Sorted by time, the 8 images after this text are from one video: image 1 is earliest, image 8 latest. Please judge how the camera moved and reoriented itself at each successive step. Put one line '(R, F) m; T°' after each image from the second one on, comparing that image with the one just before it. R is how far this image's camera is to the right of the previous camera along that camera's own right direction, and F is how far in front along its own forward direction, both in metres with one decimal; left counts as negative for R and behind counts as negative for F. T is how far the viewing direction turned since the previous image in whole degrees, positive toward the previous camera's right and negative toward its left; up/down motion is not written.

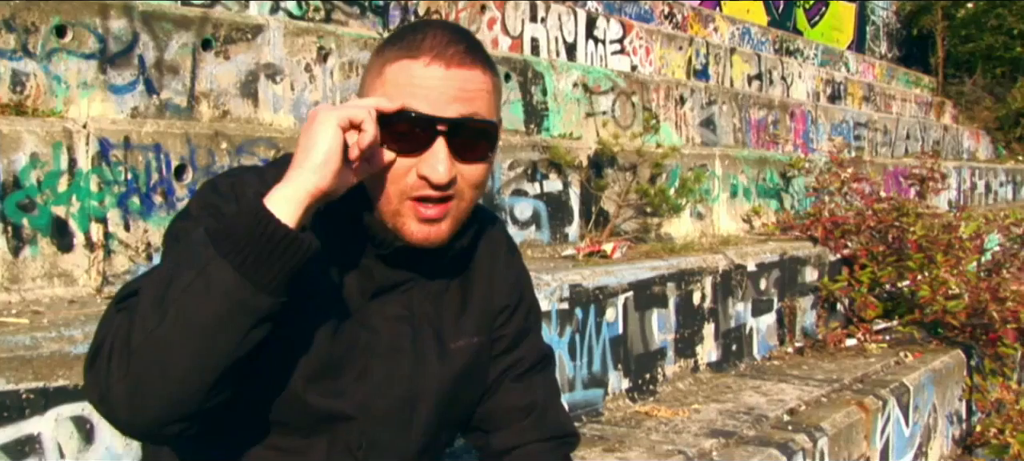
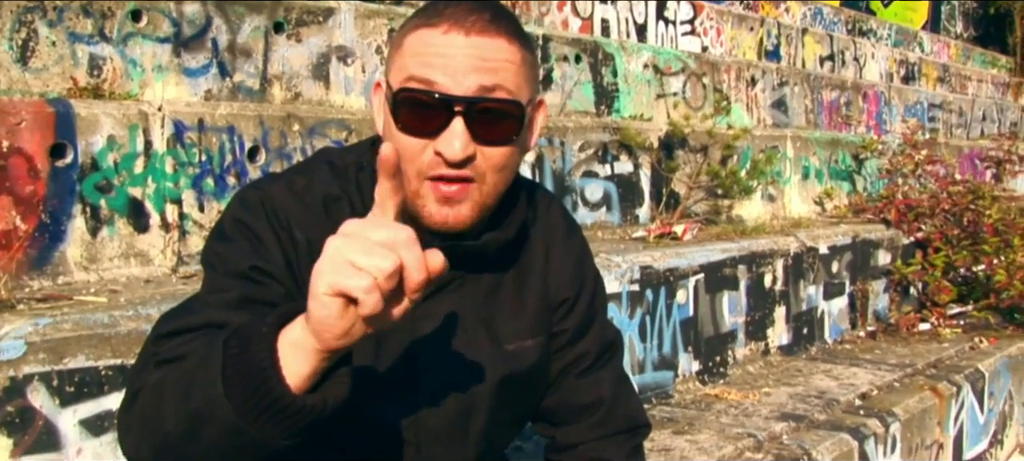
(0.0, 0.0) m; -3°
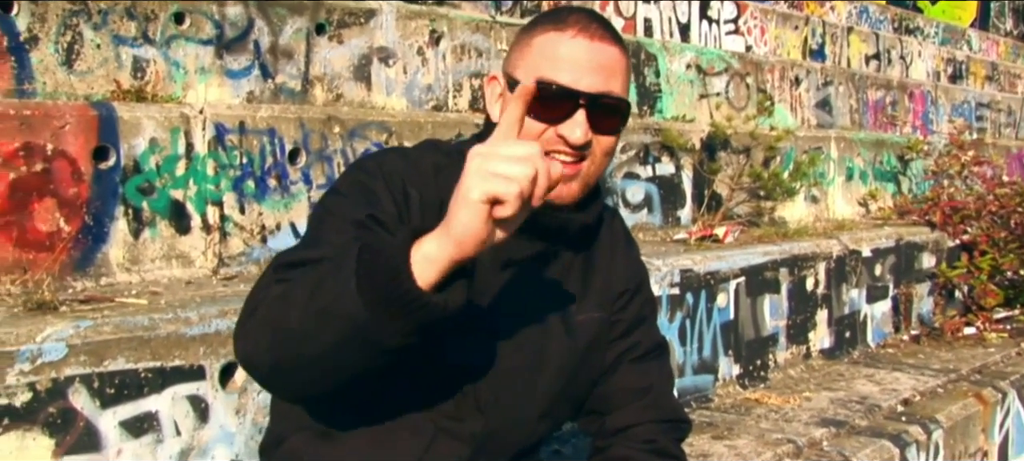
(0.0, 0.0) m; -2°
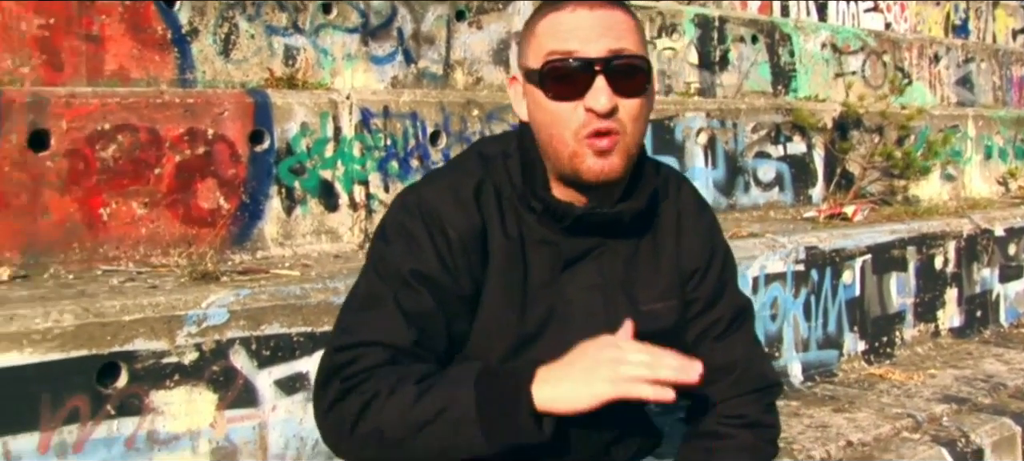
(+0.1, -0.2) m; -6°
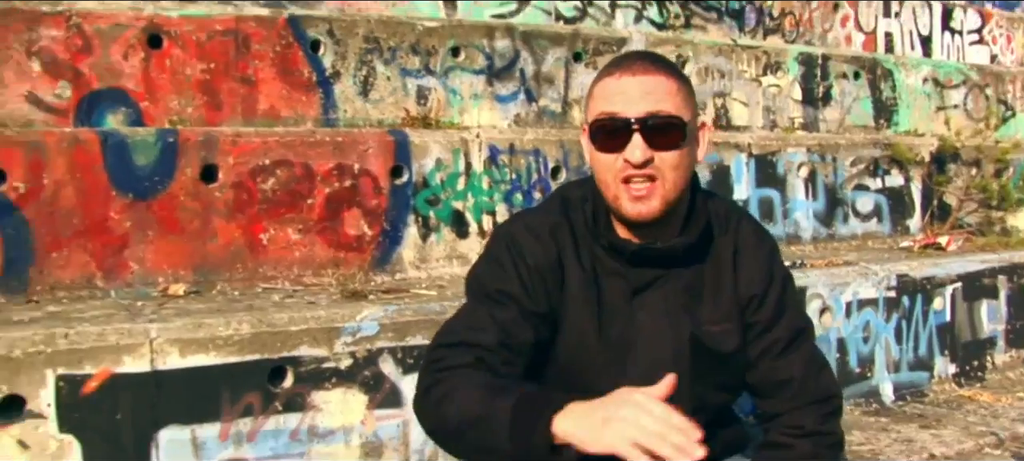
(0.0, -0.4) m; -5°
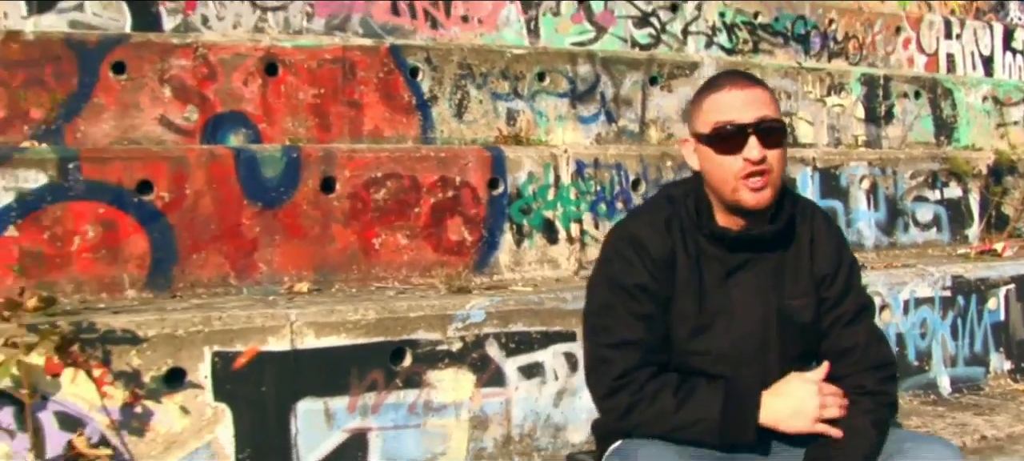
(-0.1, -0.4) m; -3°
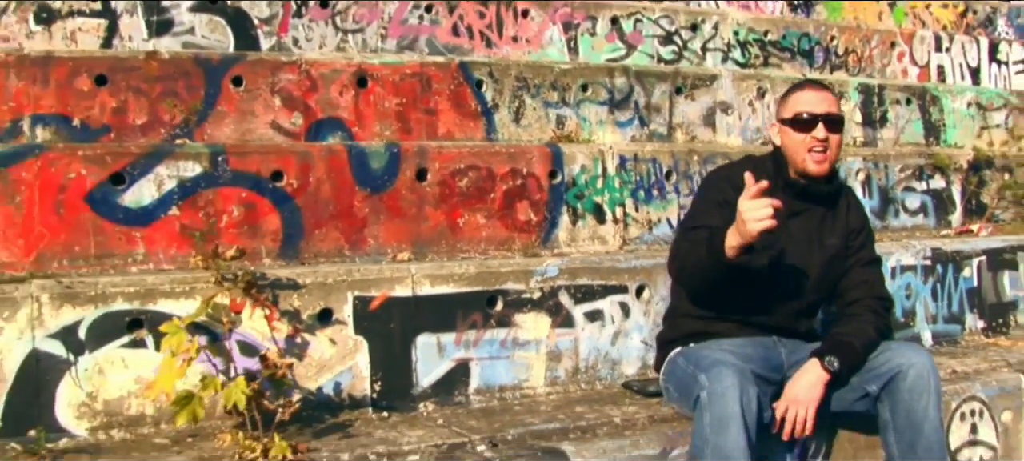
(-0.2, -1.0) m; 0°
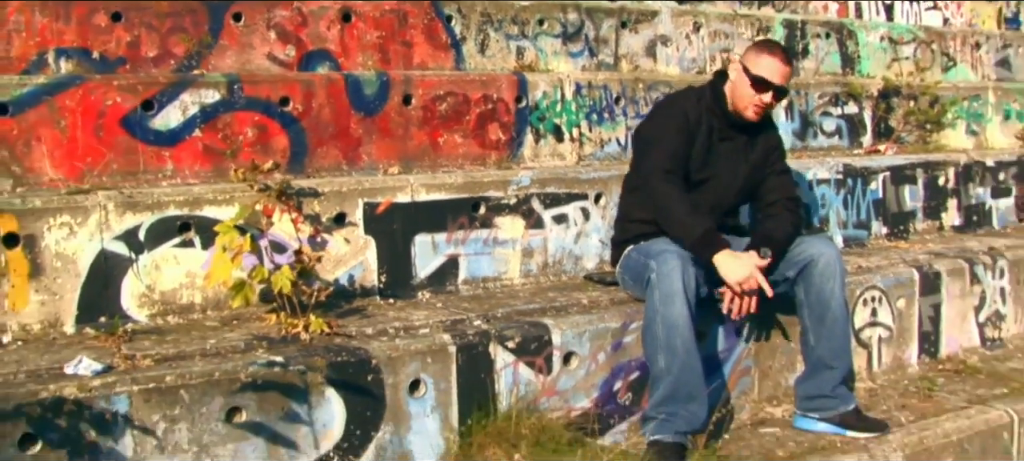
(-0.2, -0.8) m; +3°
